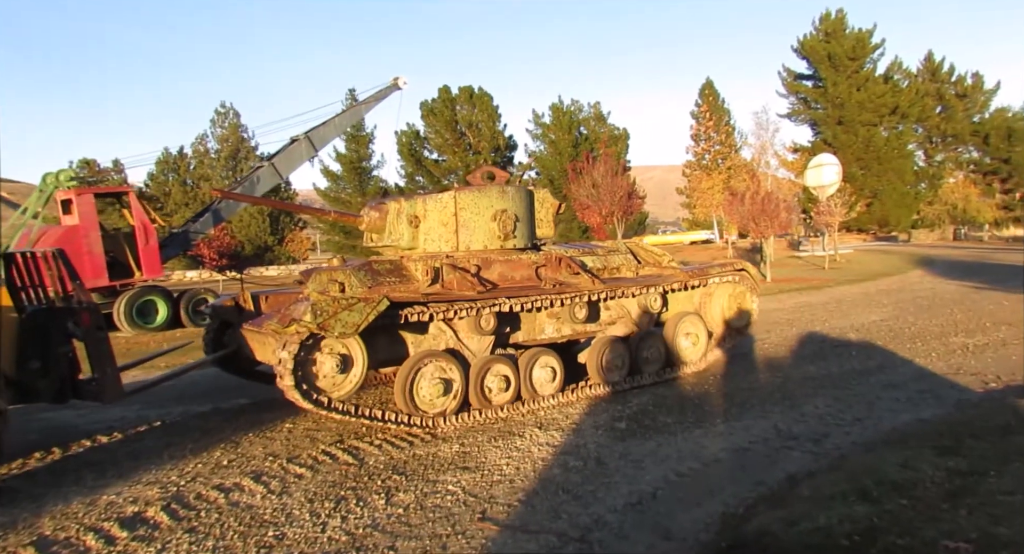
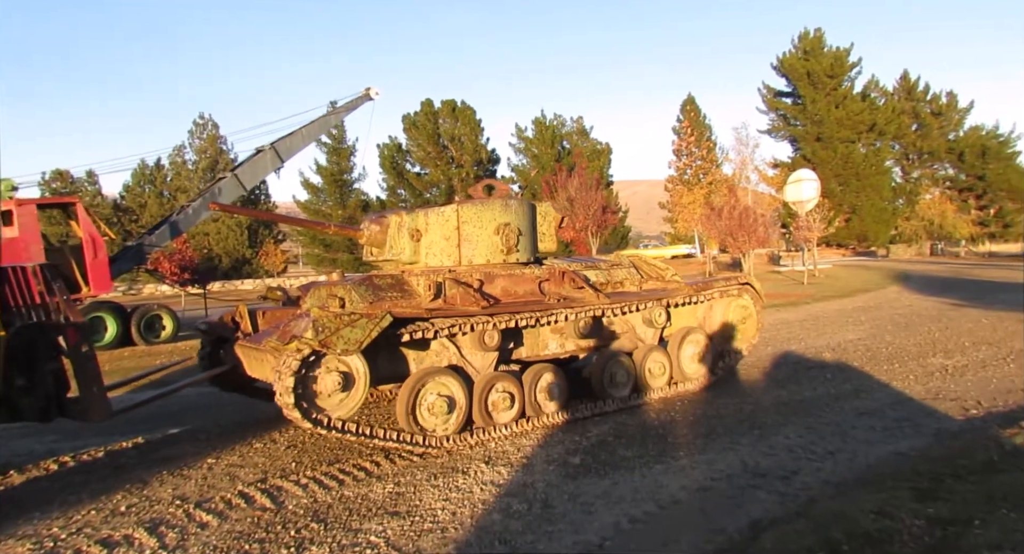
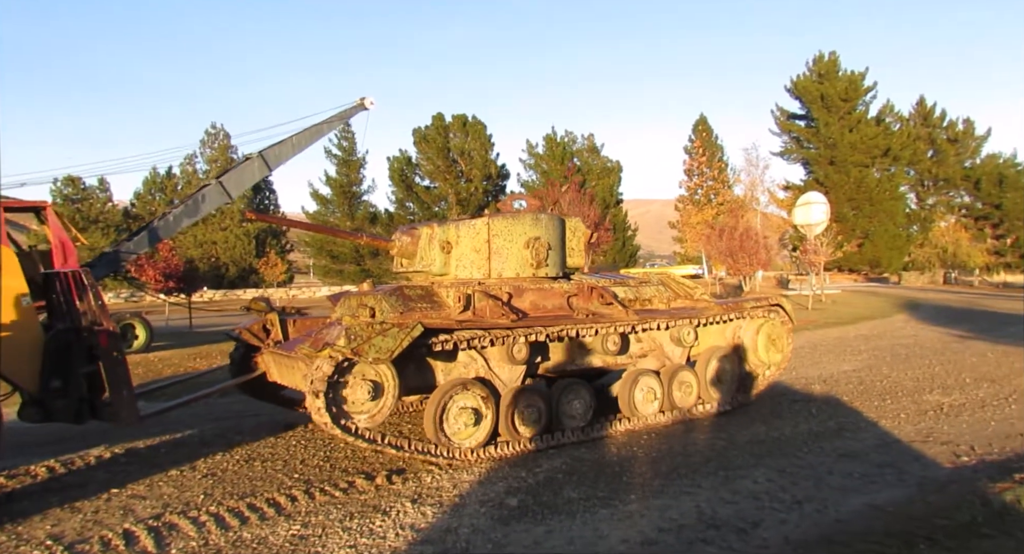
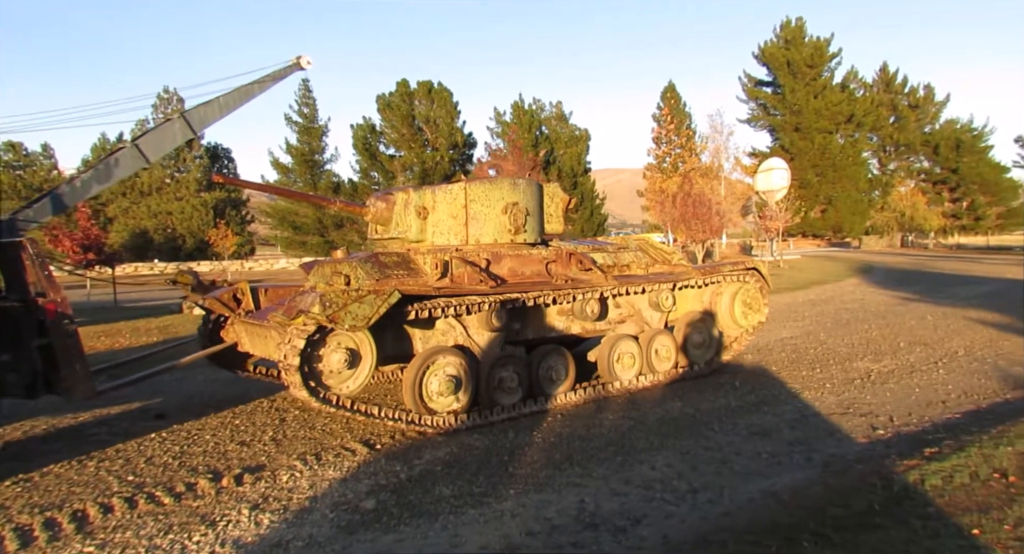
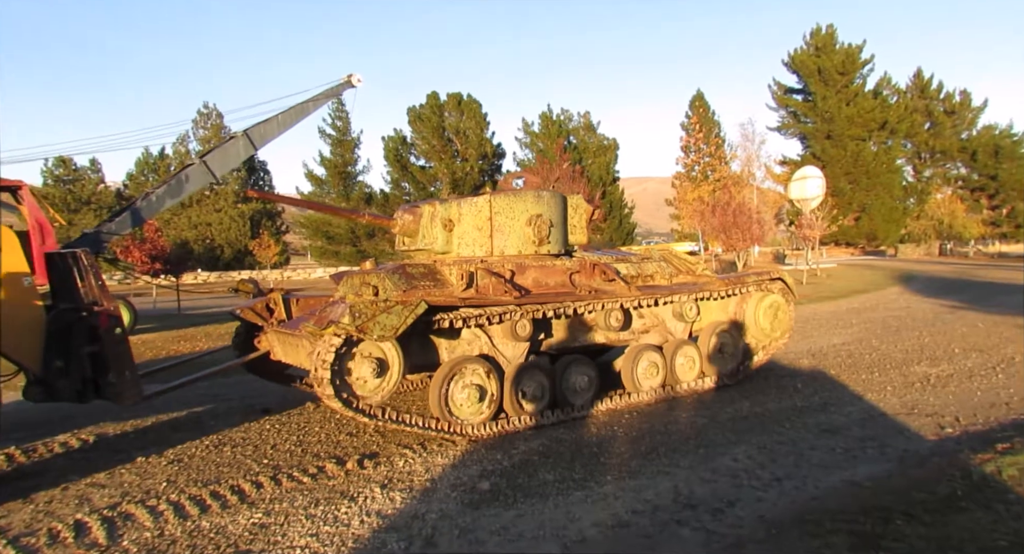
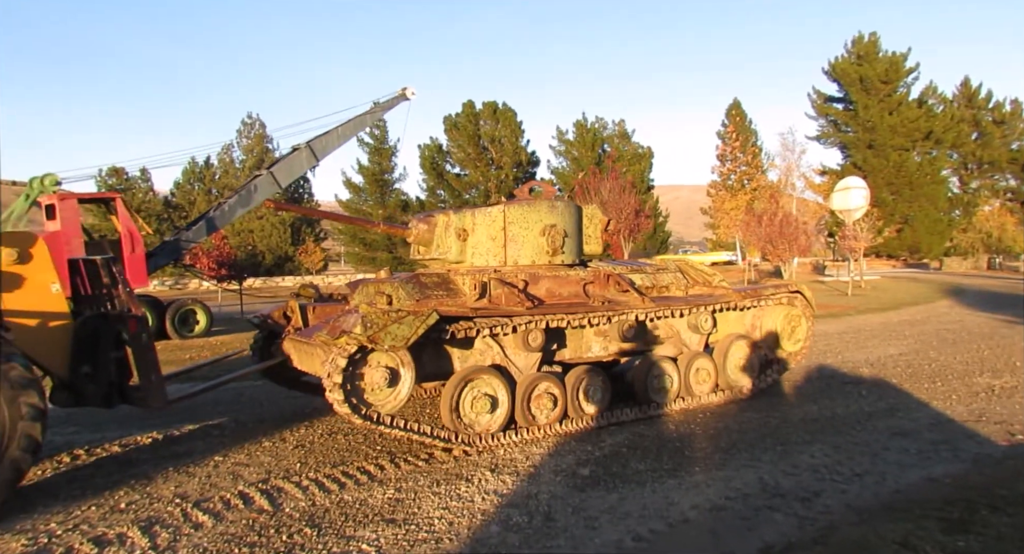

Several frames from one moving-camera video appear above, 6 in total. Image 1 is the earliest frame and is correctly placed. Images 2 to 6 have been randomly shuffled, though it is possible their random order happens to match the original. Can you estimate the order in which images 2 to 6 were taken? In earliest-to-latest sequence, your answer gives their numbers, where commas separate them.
2, 6, 3, 5, 4
